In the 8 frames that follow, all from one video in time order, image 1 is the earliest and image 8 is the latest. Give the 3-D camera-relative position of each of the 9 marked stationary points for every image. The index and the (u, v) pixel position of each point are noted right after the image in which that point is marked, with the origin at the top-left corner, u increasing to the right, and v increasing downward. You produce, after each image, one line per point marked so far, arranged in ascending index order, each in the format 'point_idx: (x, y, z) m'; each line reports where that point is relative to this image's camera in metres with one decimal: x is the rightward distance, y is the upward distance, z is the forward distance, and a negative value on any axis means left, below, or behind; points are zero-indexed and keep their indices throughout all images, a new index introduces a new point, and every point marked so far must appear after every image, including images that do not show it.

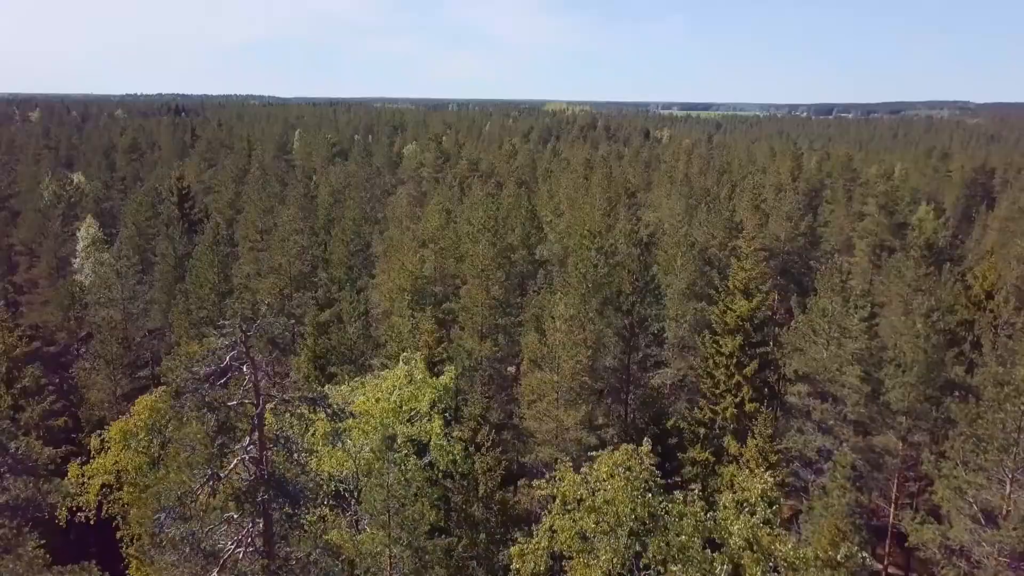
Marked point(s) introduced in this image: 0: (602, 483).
0: (+1.6, -3.4, +14.3) m
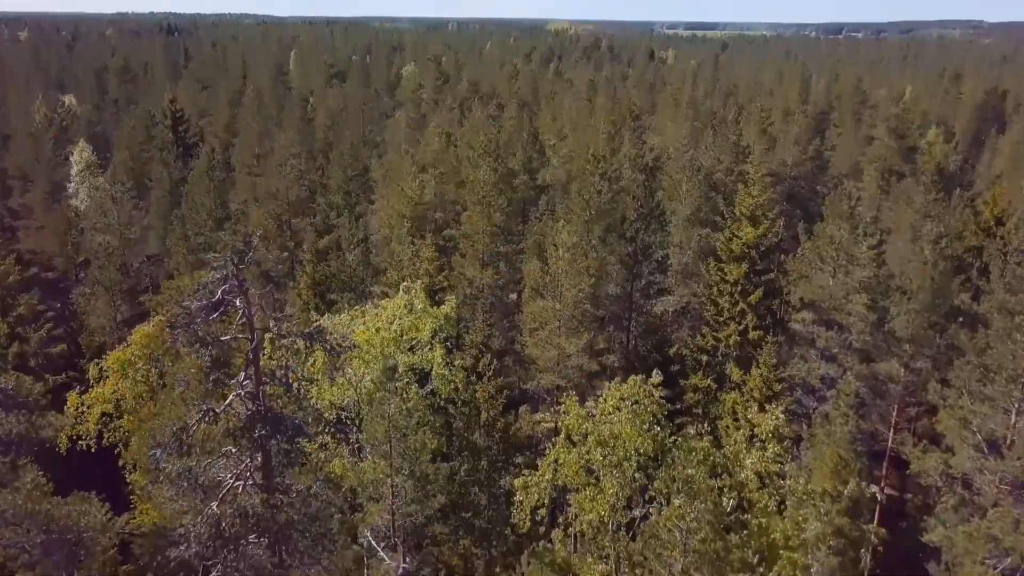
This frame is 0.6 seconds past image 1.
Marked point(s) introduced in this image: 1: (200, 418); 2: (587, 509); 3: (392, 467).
0: (+1.6, -2.2, +14.0) m
1: (-4.6, -1.9, +12.2) m
2: (+1.2, -3.7, +13.6) m
3: (-2.7, -4.1, +18.4) m
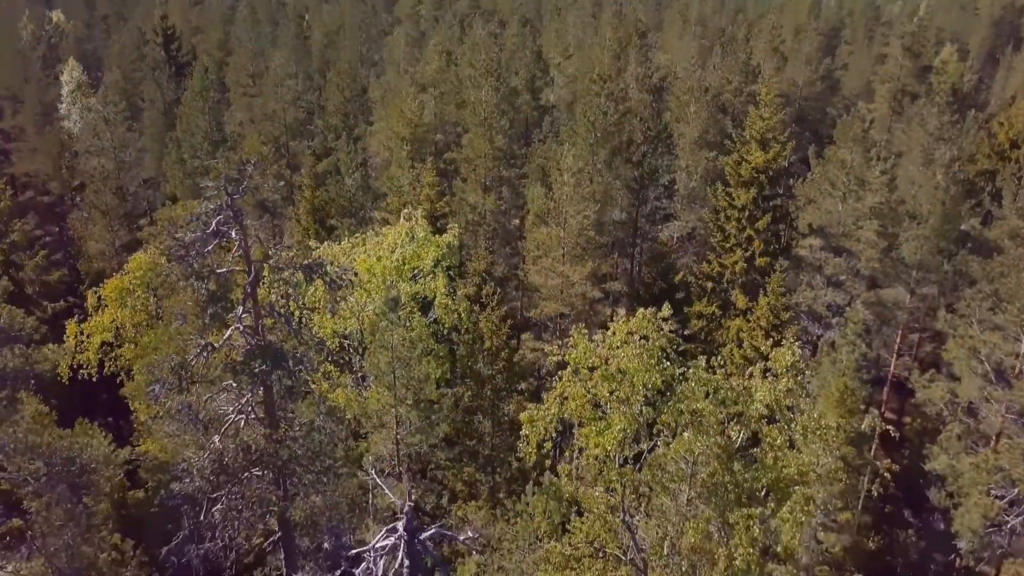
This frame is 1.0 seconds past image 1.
0: (+1.7, -1.1, +13.7) m
1: (-4.5, -0.9, +11.9) m
2: (+1.3, -2.6, +13.5) m
3: (-2.6, -2.5, +18.3) m
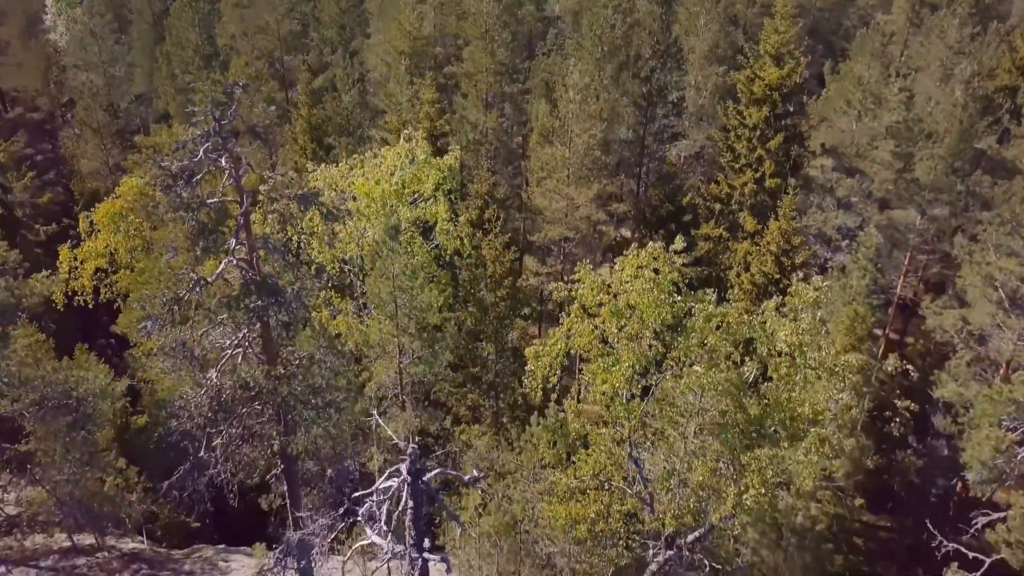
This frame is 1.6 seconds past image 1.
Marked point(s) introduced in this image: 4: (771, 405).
0: (+1.8, +0.1, +13.2) m
1: (-4.5, 0.0, +11.4) m
2: (+1.4, -1.5, +13.1) m
3: (-2.5, -0.8, +17.9) m
4: (+4.0, -1.8, +12.6) m
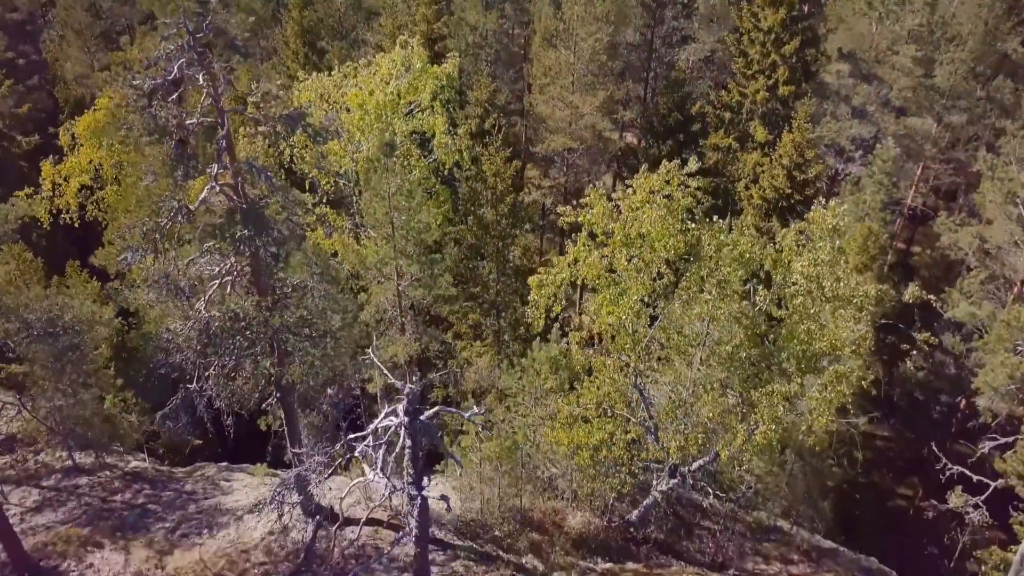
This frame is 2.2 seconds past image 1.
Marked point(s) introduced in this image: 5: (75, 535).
0: (+1.9, +1.2, +12.5) m
1: (-4.4, +0.9, +10.7) m
2: (+1.4, -0.3, +12.6) m
3: (-2.5, +0.9, +17.3) m
4: (+4.0, -0.7, +12.1) m
5: (-8.7, -4.9, +16.2) m
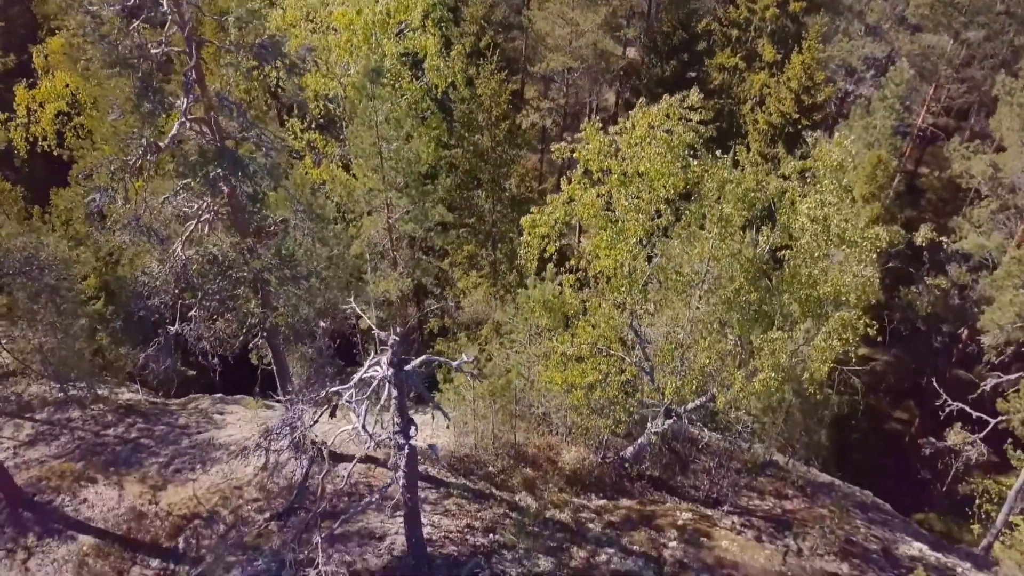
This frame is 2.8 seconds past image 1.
0: (+1.7, +2.1, +11.8) m
1: (-4.6, +1.6, +10.1) m
2: (+1.3, +0.6, +12.1) m
3: (-2.6, +2.2, +16.6) m
4: (+3.9, +0.1, +11.6) m
5: (-8.8, -3.6, +16.2) m
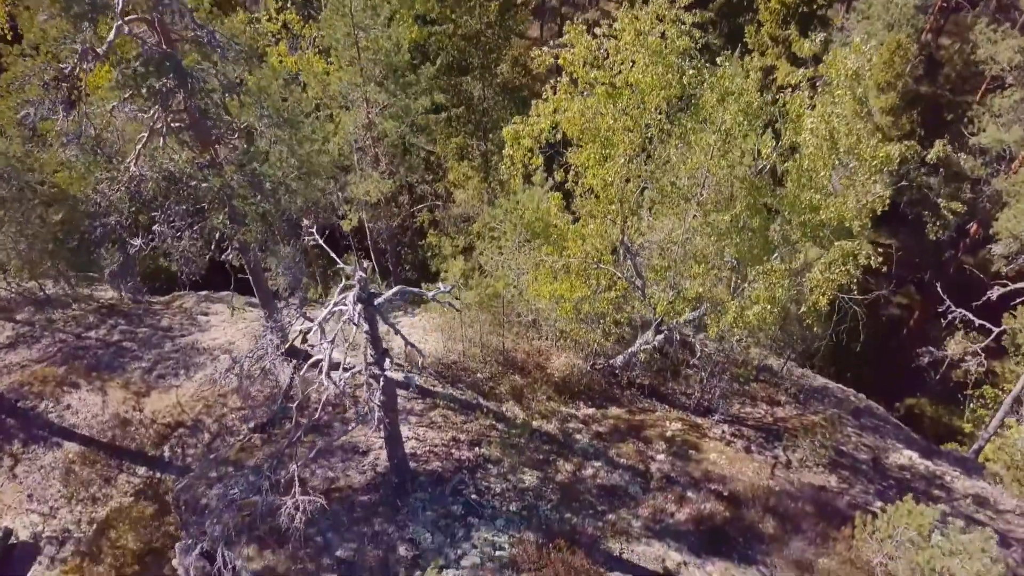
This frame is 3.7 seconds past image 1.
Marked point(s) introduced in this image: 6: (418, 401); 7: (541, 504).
0: (+1.5, +3.2, +10.7) m
1: (-4.8, +2.5, +9.0) m
2: (+1.1, +1.7, +11.2) m
3: (-2.8, +4.1, +15.4) m
4: (+3.6, +1.2, +10.7) m
5: (-9.0, -1.7, +15.9) m
6: (-1.7, -2.0, +14.5) m
7: (+0.4, -3.3, +12.6) m
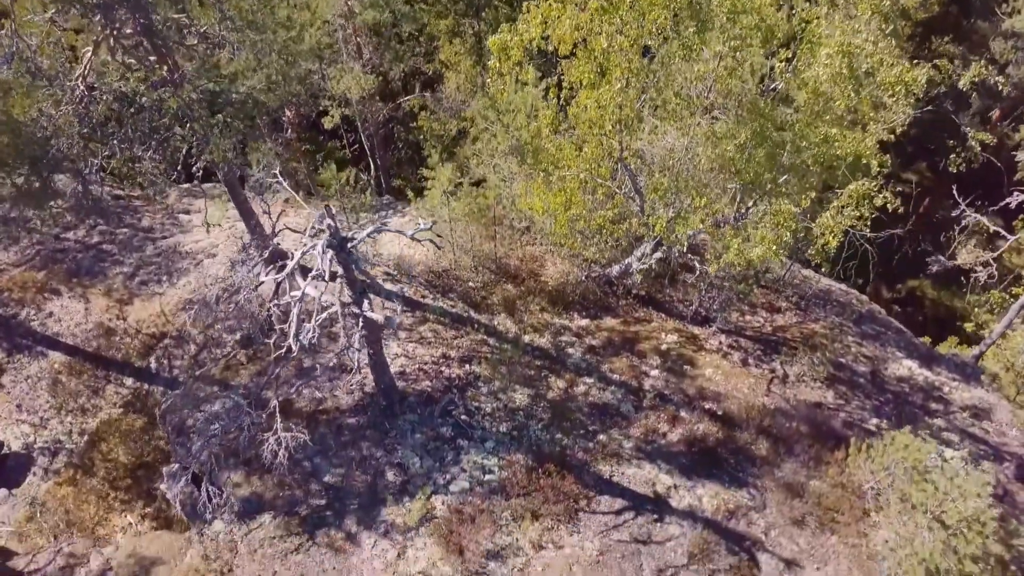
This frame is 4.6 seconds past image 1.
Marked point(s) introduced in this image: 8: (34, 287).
0: (+1.3, +4.0, +9.4) m
1: (-5.0, +3.0, +7.9) m
2: (+0.9, +2.7, +10.1) m
3: (-2.9, +5.7, +13.9) m
4: (+3.5, +2.0, +9.8) m
5: (-9.1, +0.1, +15.5) m
6: (-1.8, -0.4, +14.1) m
7: (+0.3, -2.1, +12.4) m
8: (-9.0, 0.0, +15.3) m
